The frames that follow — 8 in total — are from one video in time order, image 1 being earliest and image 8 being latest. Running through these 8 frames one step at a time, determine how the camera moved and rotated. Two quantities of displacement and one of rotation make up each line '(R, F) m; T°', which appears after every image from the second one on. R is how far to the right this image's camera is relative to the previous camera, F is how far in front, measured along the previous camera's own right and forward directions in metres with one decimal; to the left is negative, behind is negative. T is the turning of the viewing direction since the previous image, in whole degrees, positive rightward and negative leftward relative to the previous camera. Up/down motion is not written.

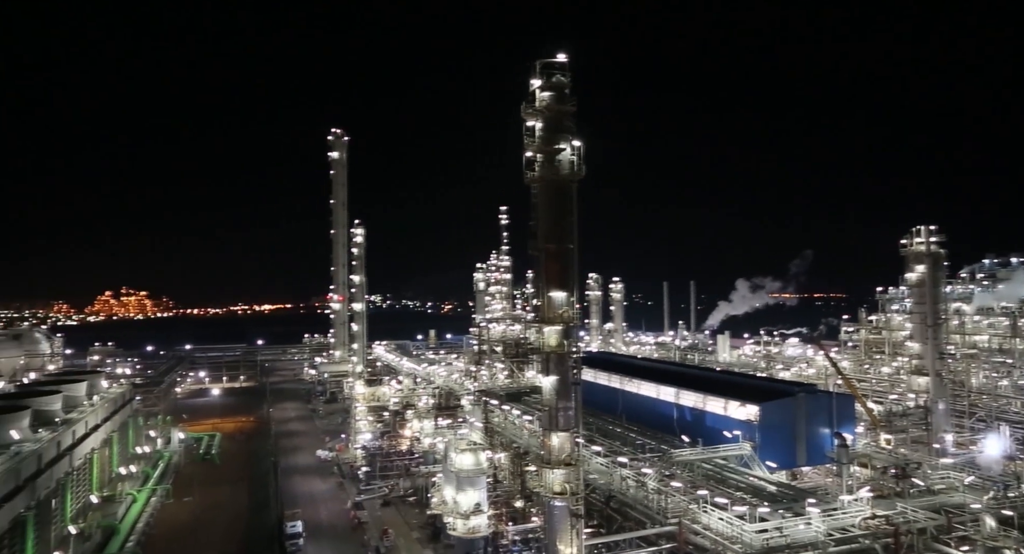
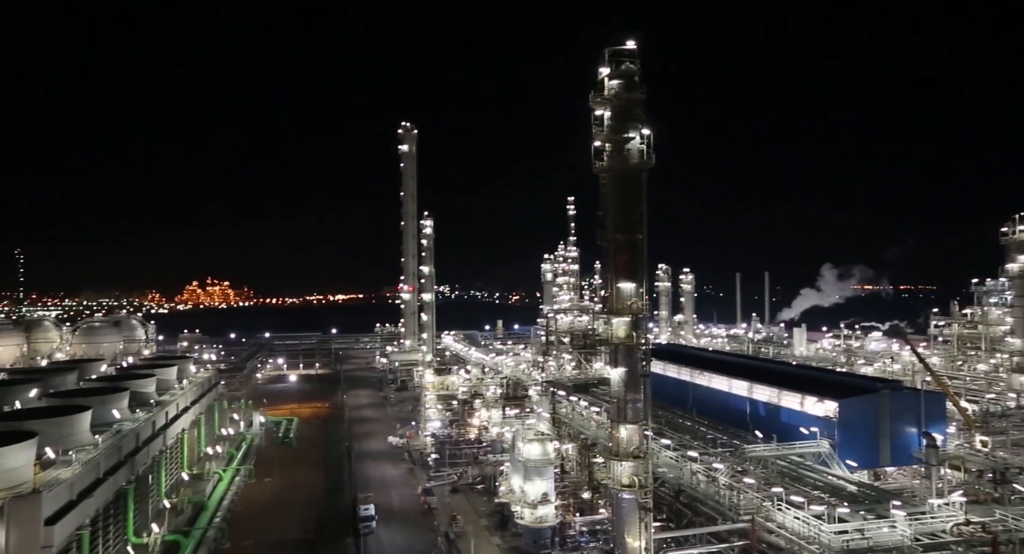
(0.0, +0.1) m; -5°
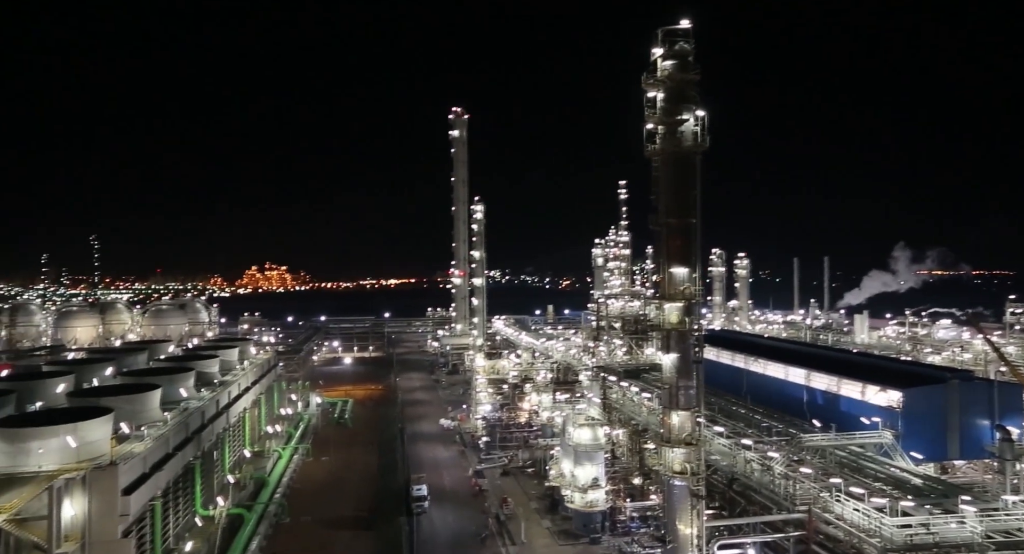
(0.0, +0.1) m; -4°
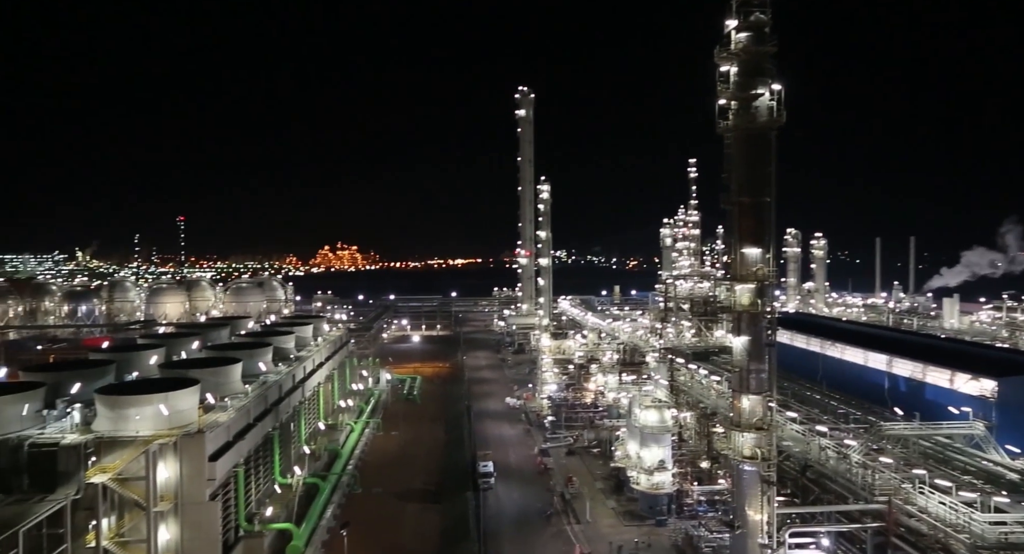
(0.0, +0.2) m; -5°
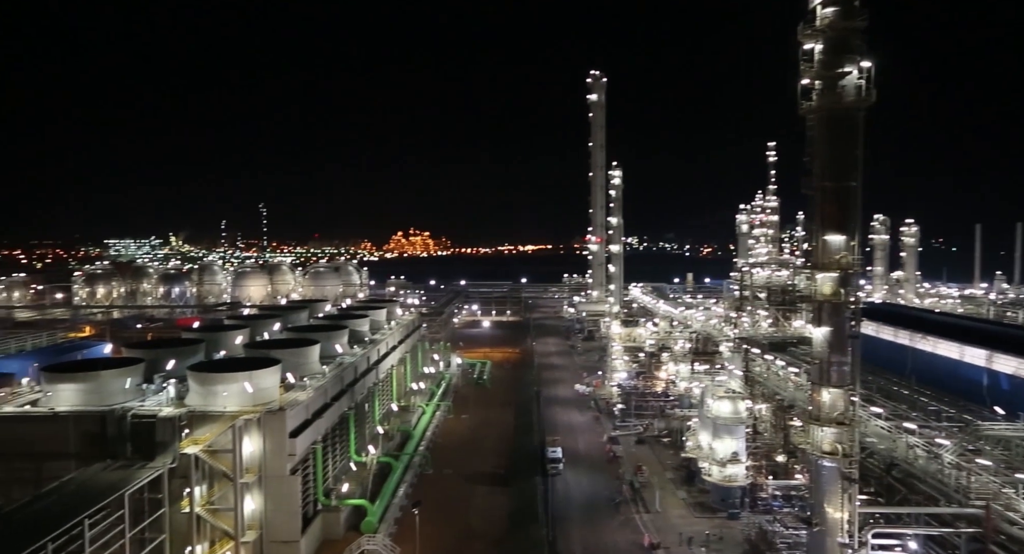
(0.0, +0.4) m; -5°
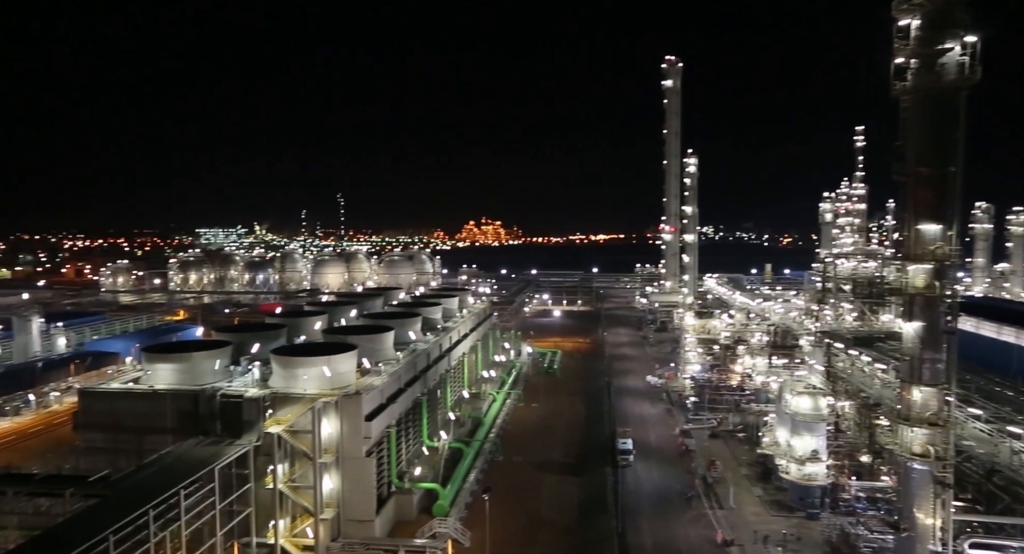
(0.0, +0.6) m; -6°
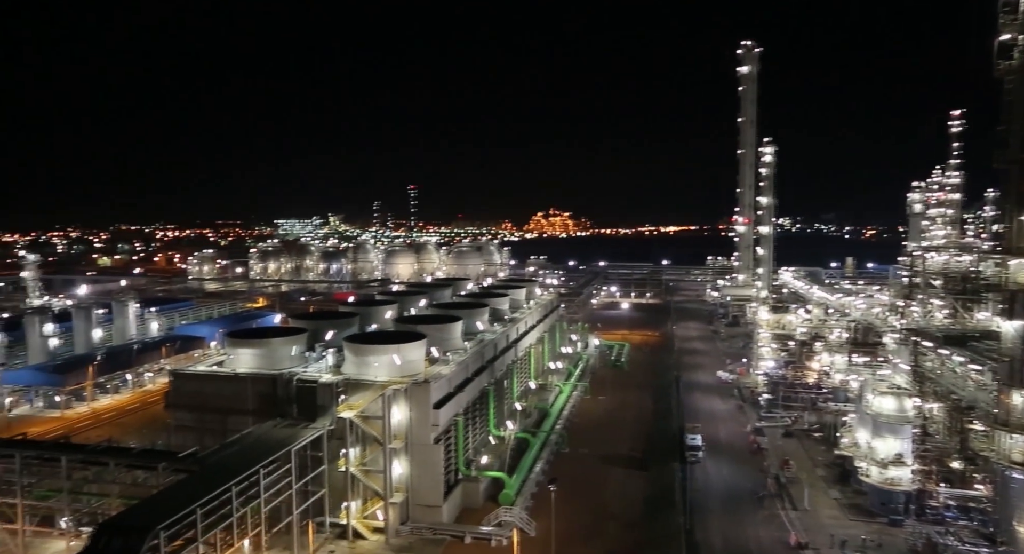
(-0.1, +0.9) m; -5°
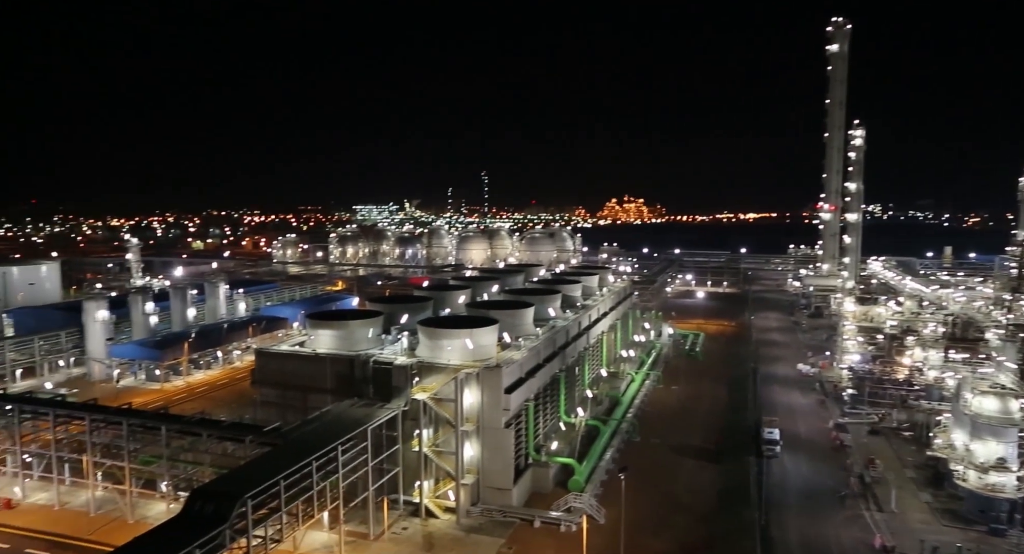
(-0.2, +1.4) m; -6°
